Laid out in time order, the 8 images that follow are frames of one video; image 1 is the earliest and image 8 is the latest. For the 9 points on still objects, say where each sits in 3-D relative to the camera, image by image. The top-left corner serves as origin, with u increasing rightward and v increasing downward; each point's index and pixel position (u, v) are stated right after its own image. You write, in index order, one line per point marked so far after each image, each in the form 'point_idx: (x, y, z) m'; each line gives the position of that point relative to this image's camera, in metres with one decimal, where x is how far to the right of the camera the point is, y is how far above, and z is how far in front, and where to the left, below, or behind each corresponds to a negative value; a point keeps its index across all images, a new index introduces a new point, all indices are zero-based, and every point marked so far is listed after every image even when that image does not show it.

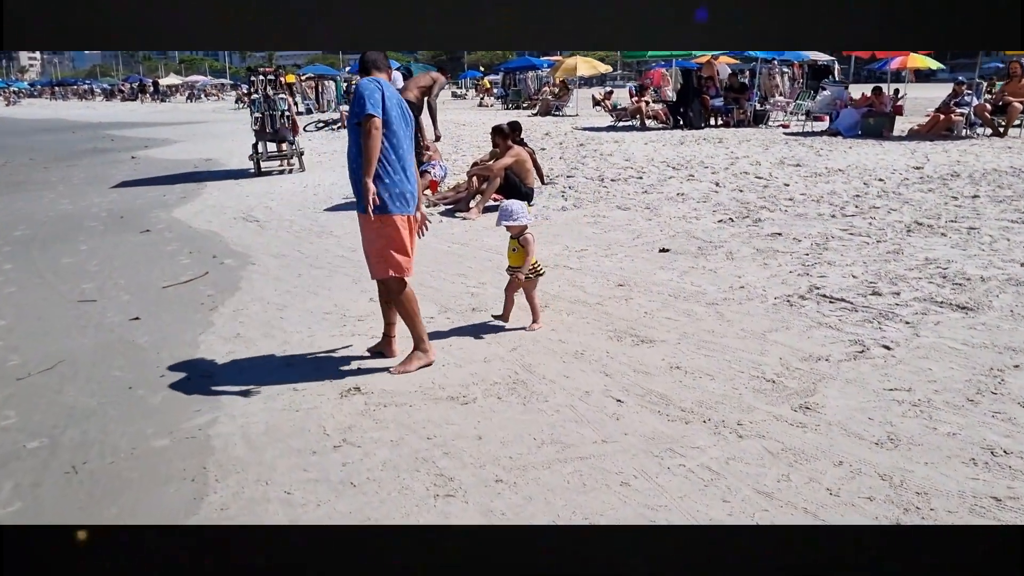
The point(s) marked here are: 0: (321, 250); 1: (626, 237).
0: (-1.7, +0.3, +7.7) m
1: (+0.9, +0.4, +7.2) m
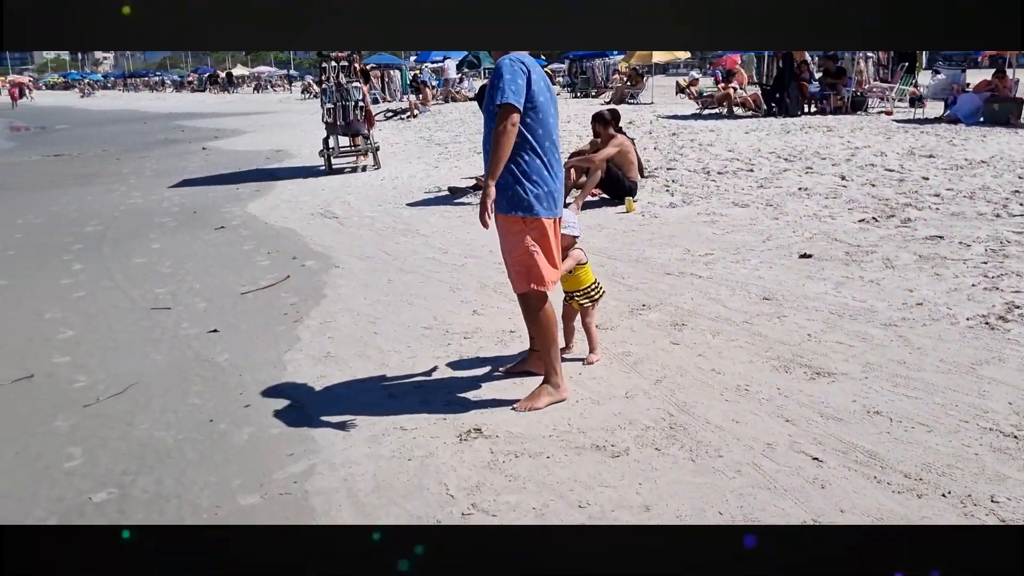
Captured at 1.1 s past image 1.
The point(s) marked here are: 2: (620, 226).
0: (-0.8, +0.3, +7.0) m
1: (+1.8, +0.4, +6.3) m
2: (+0.9, +0.5, +7.0) m
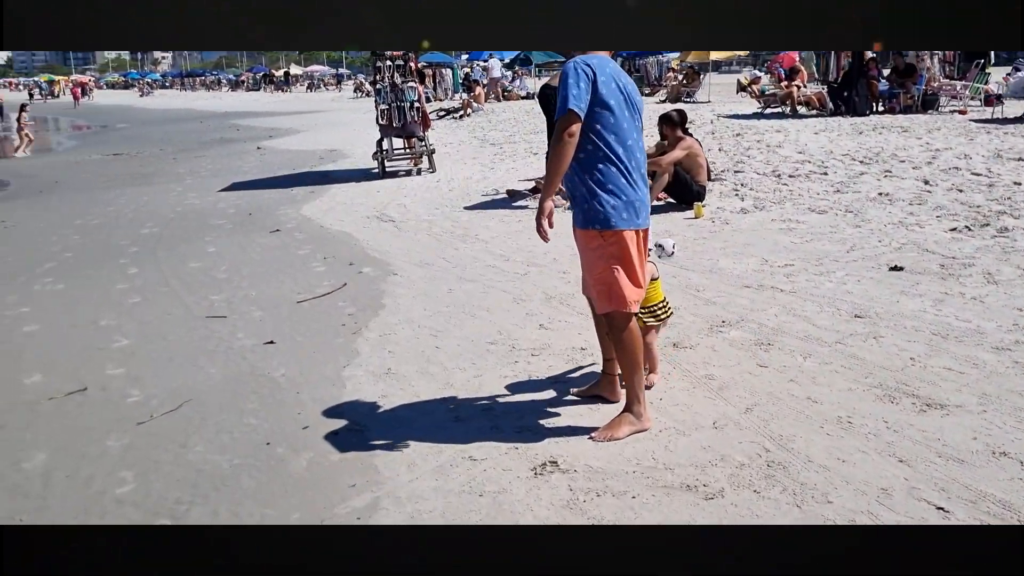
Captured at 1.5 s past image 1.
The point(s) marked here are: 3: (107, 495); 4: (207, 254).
0: (-0.3, +0.2, +6.7) m
1: (+2.2, +0.3, +6.0) m
2: (+1.4, +0.4, +6.7) m
3: (-1.5, -0.8, +3.3) m
4: (-2.7, +0.3, +7.6) m
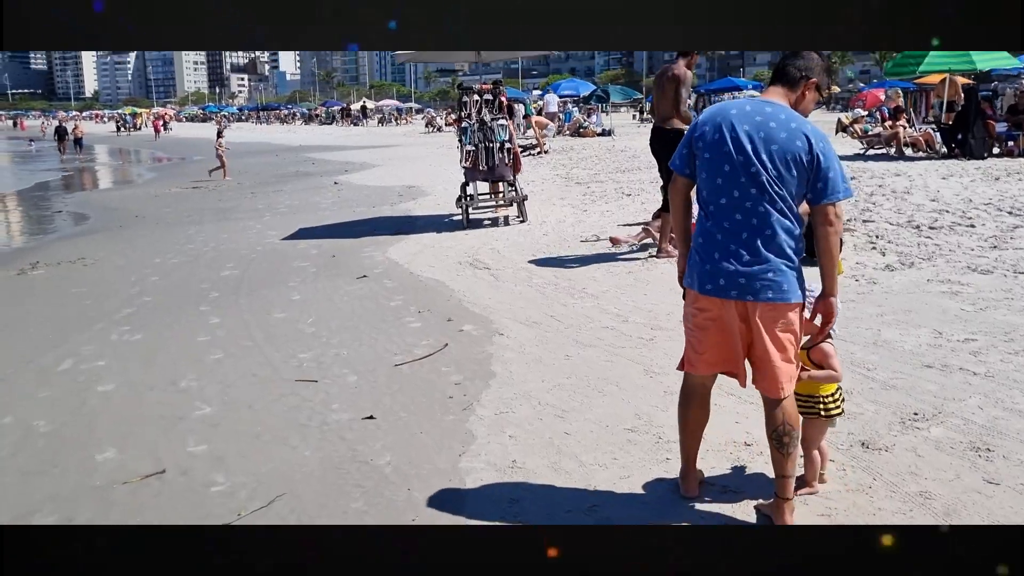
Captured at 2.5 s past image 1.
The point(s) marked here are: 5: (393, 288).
0: (+0.5, -0.2, +6.0) m
1: (+3.0, -0.2, +5.1) m
2: (+2.2, 0.0, +5.9) m
3: (-1.0, -1.0, +2.7) m
4: (-1.8, -0.1, +7.1) m
5: (-1.0, 0.0, +7.4) m
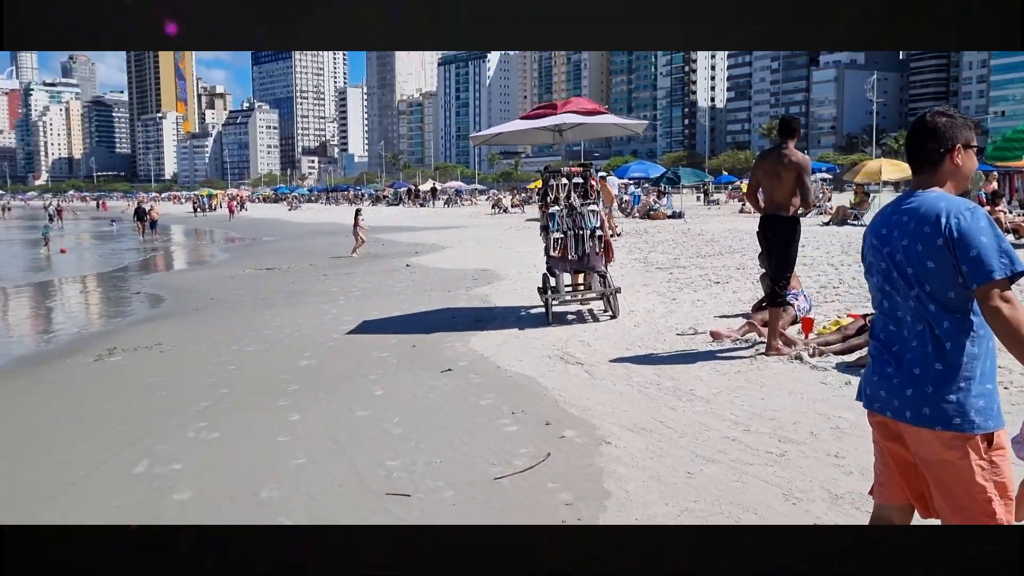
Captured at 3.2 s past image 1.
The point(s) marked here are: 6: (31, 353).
0: (+1.1, -0.8, +5.4) m
1: (+3.6, -0.8, +4.3) m
2: (+2.8, -0.7, +5.2) m
3: (-0.6, -1.4, +2.1) m
4: (-1.1, -0.8, +6.7) m
5: (-0.3, -0.8, +6.9) m
6: (-5.9, -0.8, +10.7) m
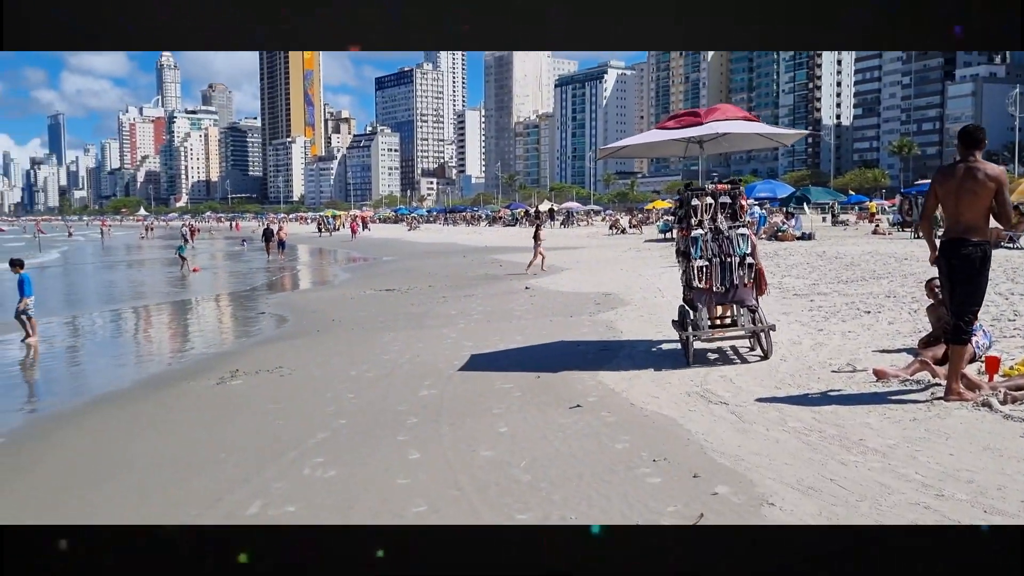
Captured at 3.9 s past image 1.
0: (+1.9, -1.0, +4.7) m
1: (+4.2, -1.0, +3.2) m
2: (+3.6, -0.9, +4.2) m
3: (-0.2, -1.5, +1.6) m
4: (-0.1, -1.1, +6.2) m
5: (+0.7, -1.0, +6.3) m
6: (-4.4, -1.1, +10.8) m
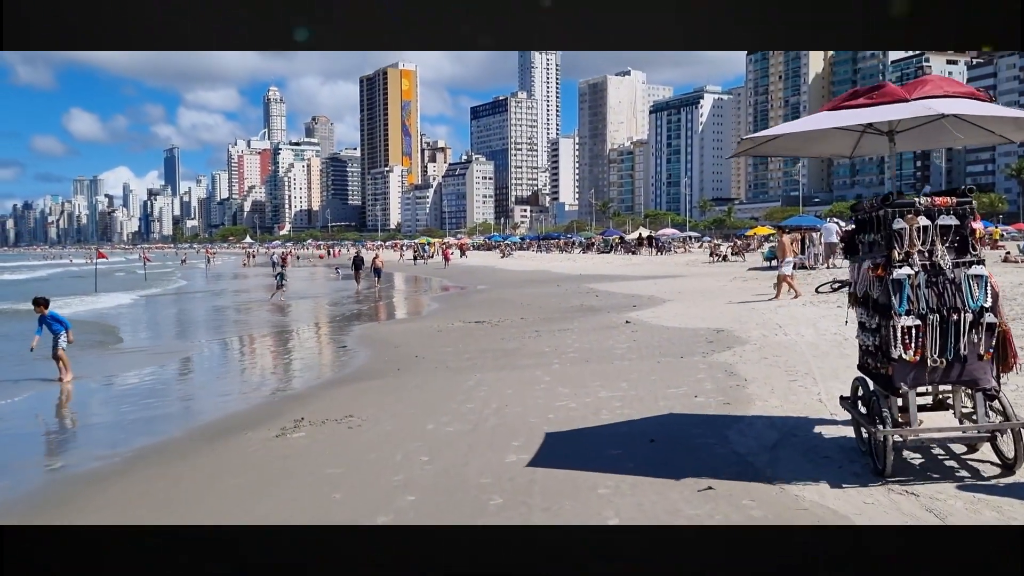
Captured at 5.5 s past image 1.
0: (+2.3, -1.3, +3.0) m
1: (+4.4, -1.1, +1.3) m
2: (+3.9, -1.1, +2.3) m
3: (-0.1, -1.6, +0.1) m
4: (+0.5, -1.3, +4.7) m
5: (+1.3, -1.3, +4.7) m
6: (-3.3, -1.4, +9.8) m
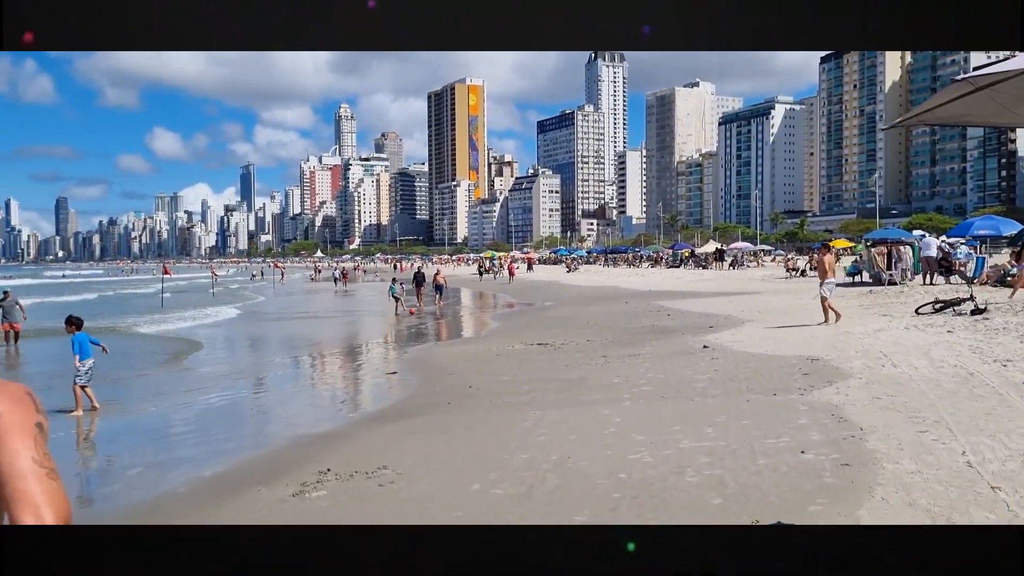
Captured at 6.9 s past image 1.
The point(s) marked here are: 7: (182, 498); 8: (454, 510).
0: (+2.4, -1.4, +1.3) m
1: (+4.4, -1.3, -0.5) m
2: (+4.0, -1.3, +0.6) m
3: (-0.2, -1.7, -1.3) m
4: (+0.7, -1.5, +3.2) m
5: (+1.6, -1.4, +3.2) m
6: (-2.7, -1.7, +8.5) m
7: (-2.7, -1.7, +7.4) m
8: (-0.4, -1.5, +6.0) m
